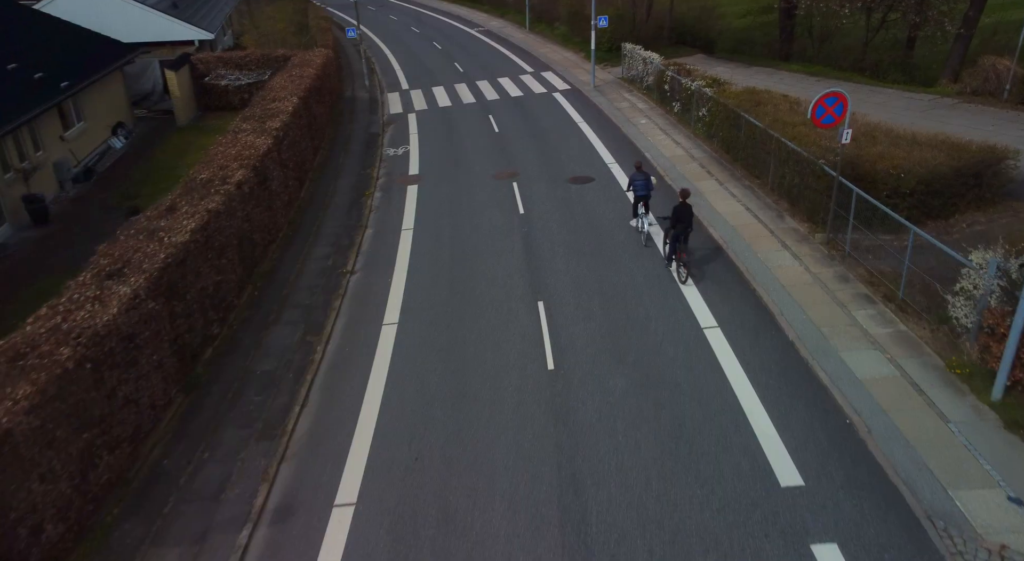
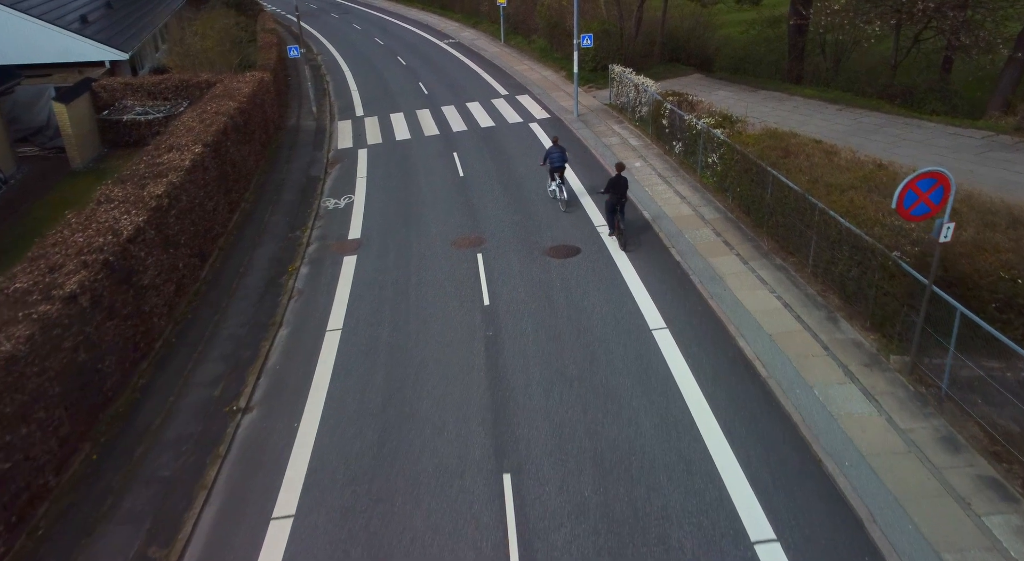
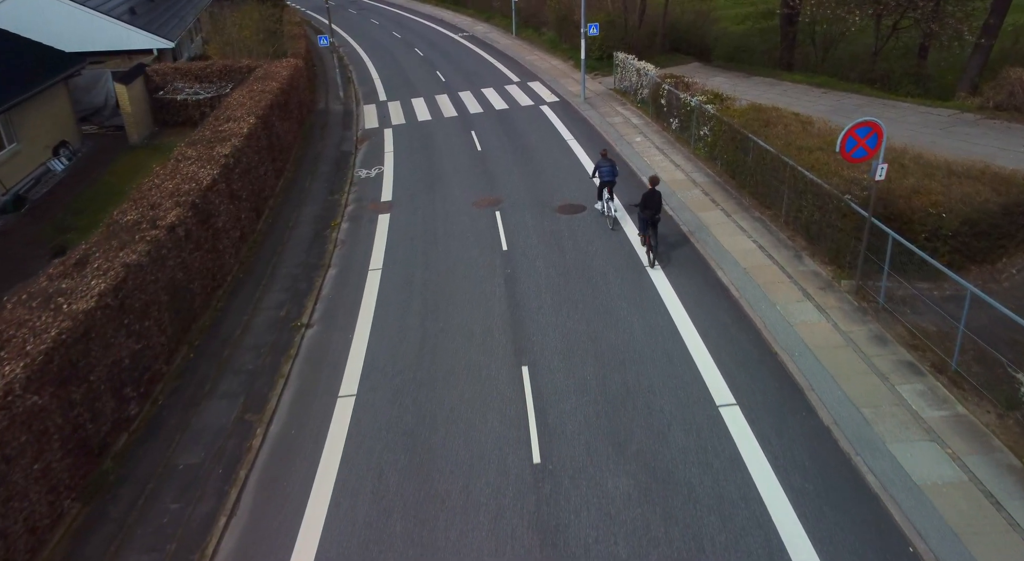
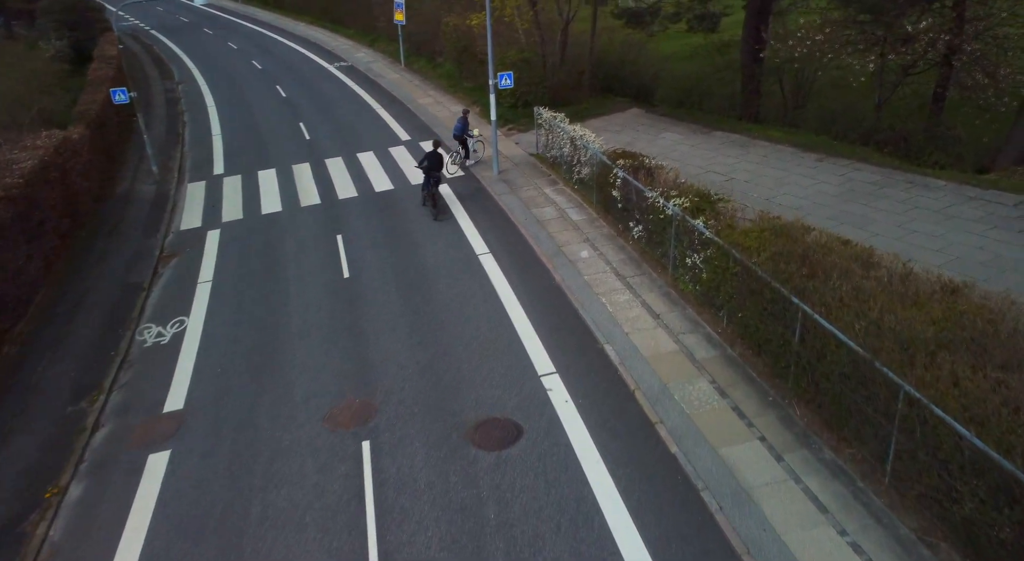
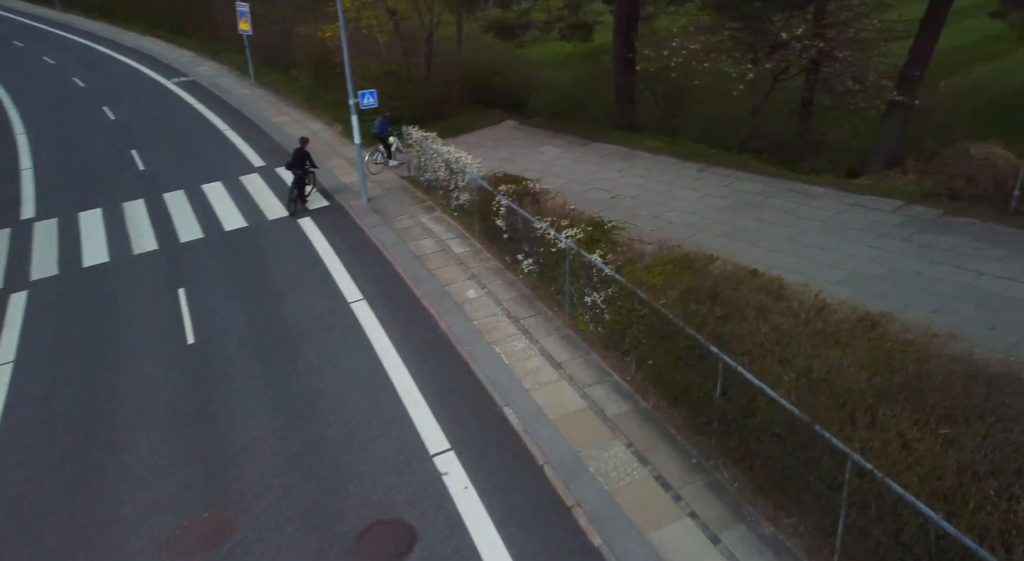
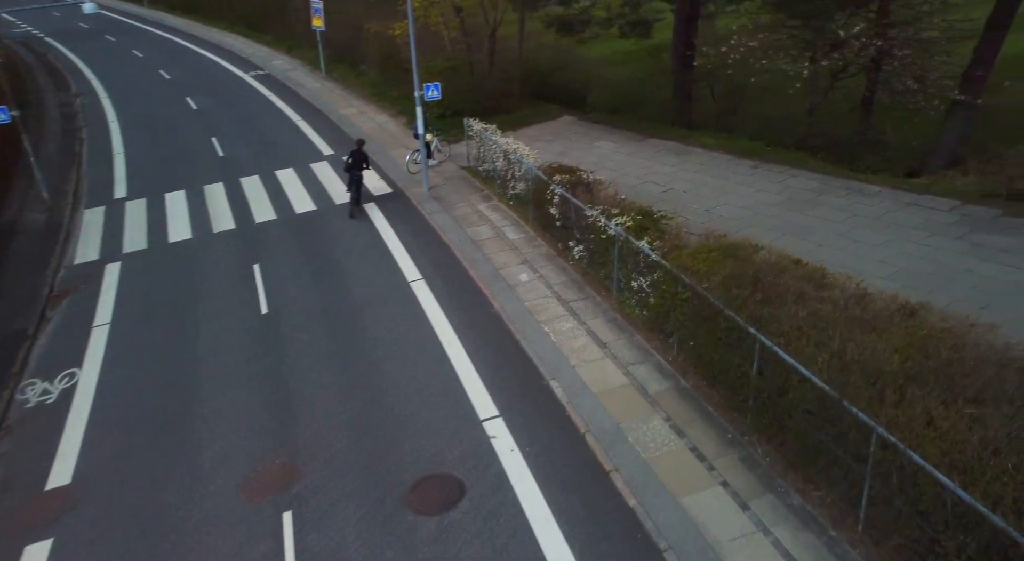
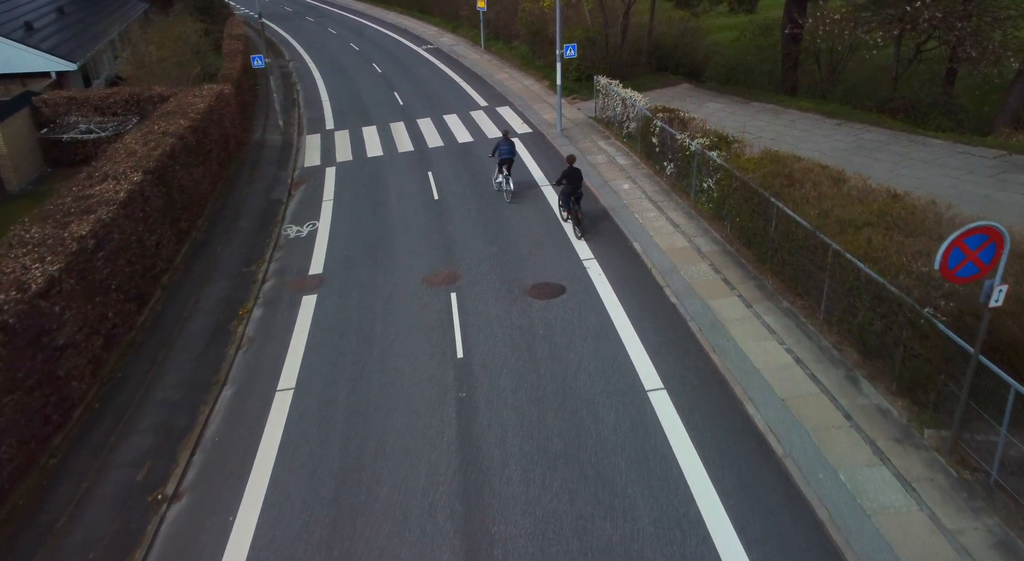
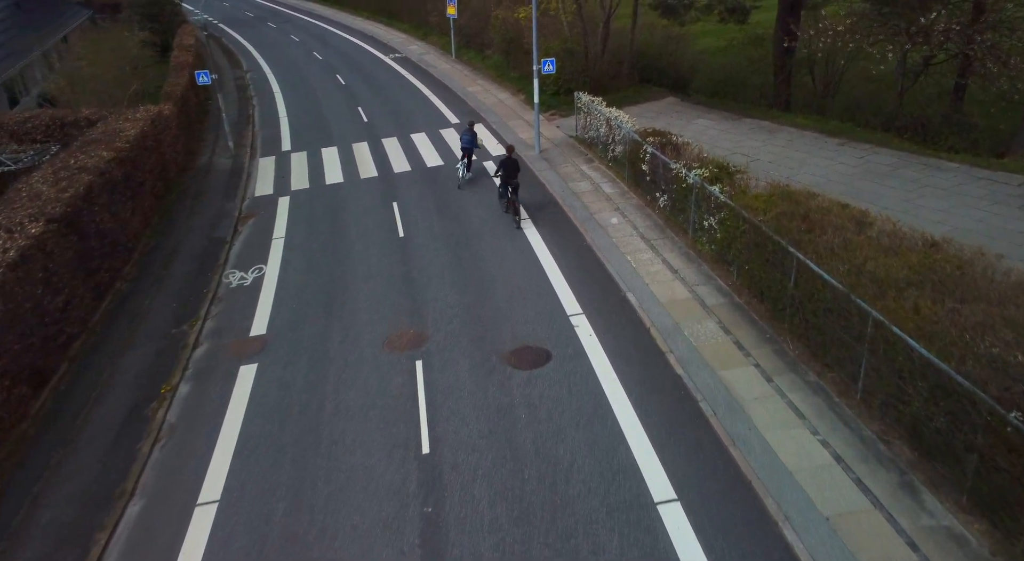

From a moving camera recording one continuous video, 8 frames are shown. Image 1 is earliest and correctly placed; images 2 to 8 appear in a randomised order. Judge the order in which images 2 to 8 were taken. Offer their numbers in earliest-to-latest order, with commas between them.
3, 2, 7, 8, 4, 6, 5
